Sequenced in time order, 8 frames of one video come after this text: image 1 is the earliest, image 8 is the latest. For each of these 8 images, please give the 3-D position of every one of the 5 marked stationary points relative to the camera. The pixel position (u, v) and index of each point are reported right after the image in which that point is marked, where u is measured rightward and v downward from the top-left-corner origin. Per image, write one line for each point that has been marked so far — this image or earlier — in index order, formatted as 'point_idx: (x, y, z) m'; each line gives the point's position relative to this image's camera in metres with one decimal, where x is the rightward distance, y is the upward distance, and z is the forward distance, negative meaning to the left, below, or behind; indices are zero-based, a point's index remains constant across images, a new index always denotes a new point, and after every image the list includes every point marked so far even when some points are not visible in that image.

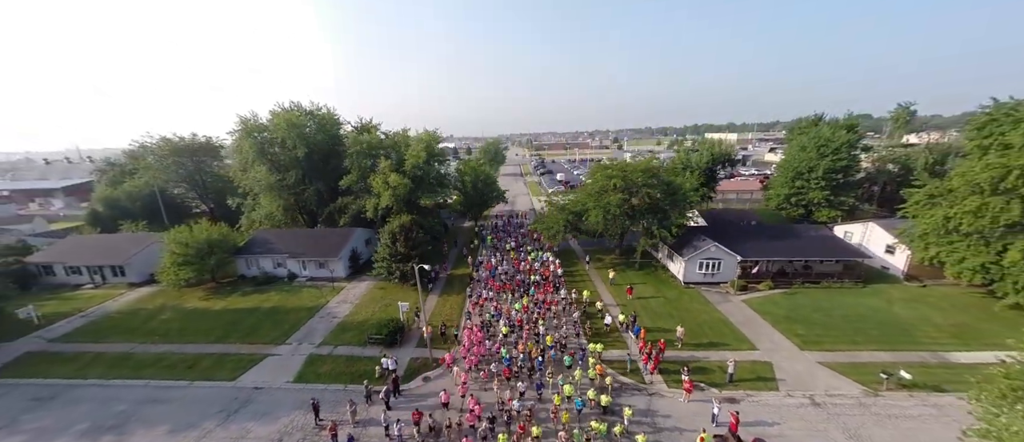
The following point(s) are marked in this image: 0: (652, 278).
0: (+8.2, -3.3, +19.8) m
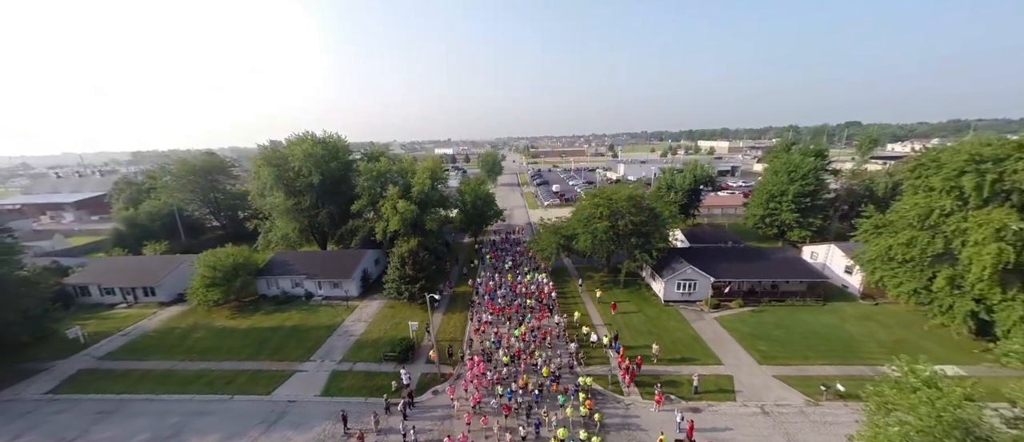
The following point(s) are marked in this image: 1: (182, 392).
0: (+8.0, -4.8, +21.9) m
1: (-14.0, -7.3, +14.5) m
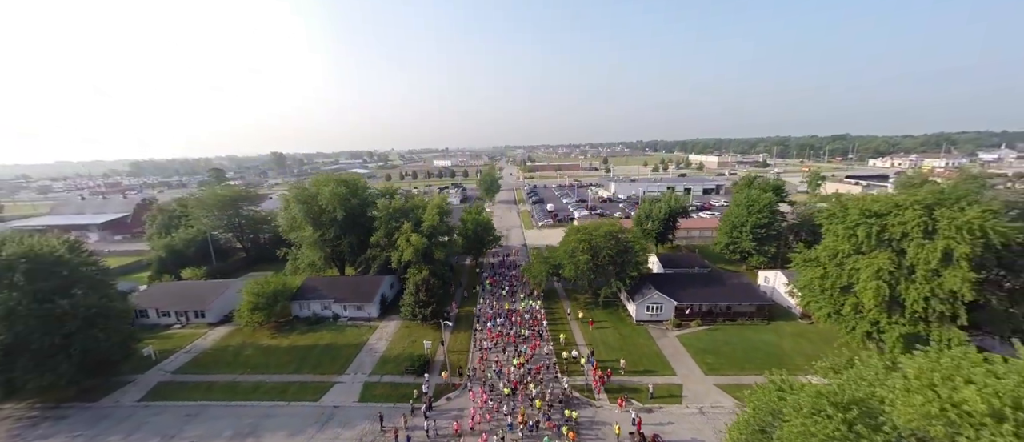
0: (+7.8, -7.3, +26.0) m
1: (-14.2, -9.6, +18.3) m
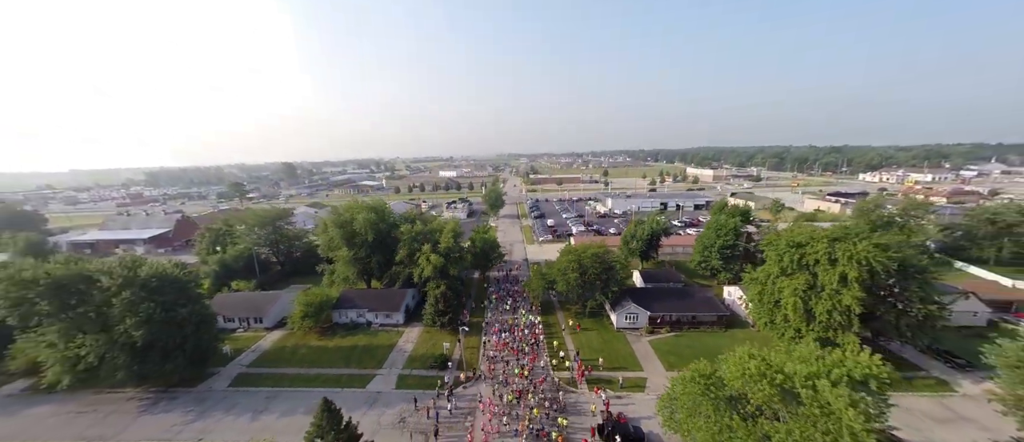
0: (+8.0, -9.5, +31.3) m
1: (-14.1, -11.6, +23.7) m
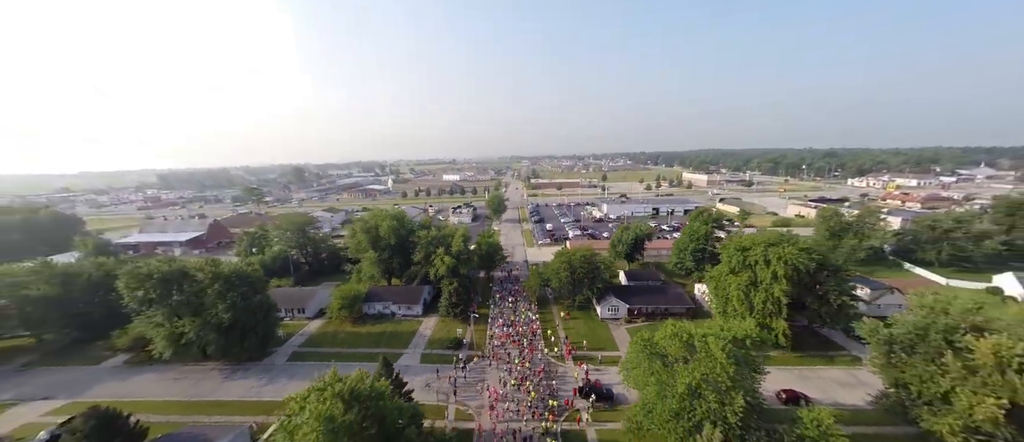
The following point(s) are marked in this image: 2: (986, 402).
0: (+8.1, -10.3, +37.2) m
1: (-14.0, -12.3, +29.8) m
2: (+21.6, -8.1, +15.5) m
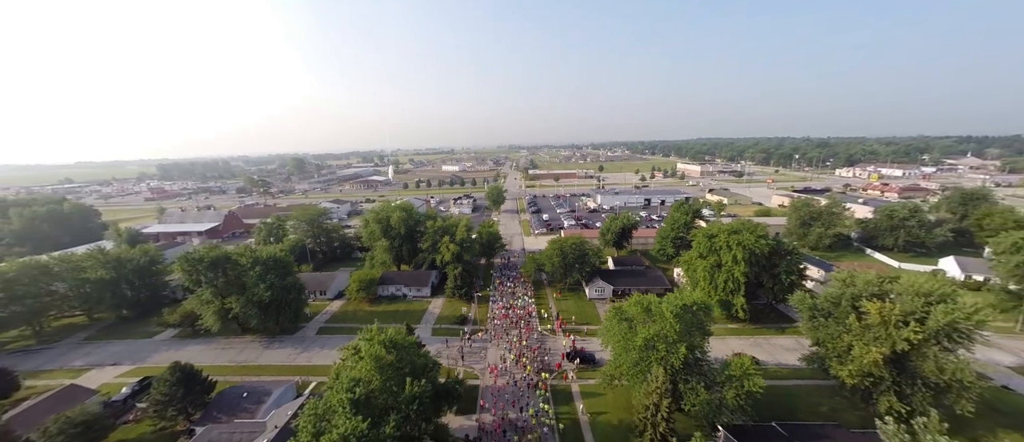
0: (+7.9, -9.2, +41.9) m
1: (-14.2, -11.5, +34.5) m
2: (+21.4, -7.7, +20.2) m
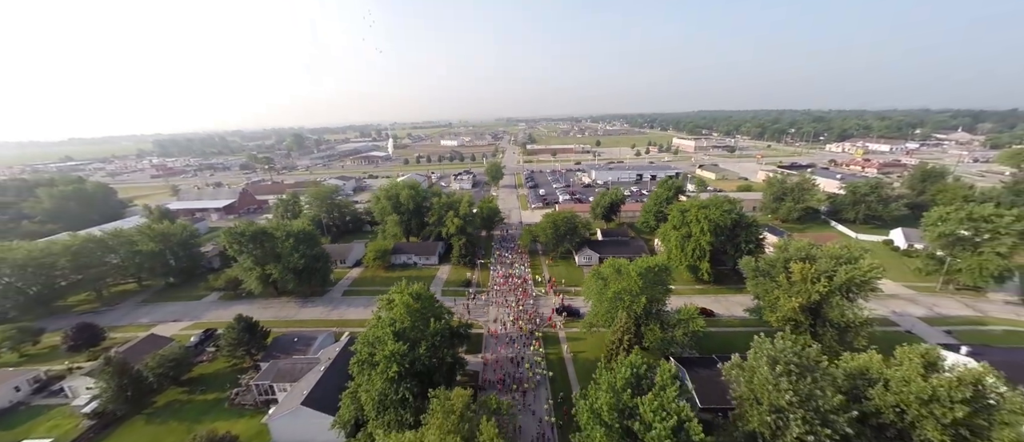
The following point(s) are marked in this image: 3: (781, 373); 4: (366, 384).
0: (+7.6, -5.9, +47.5) m
1: (-14.4, -8.8, +40.1) m
2: (+21.3, -6.0, +25.8) m
3: (+11.1, -6.3, +14.1) m
4: (-8.0, -9.0, +18.8) m
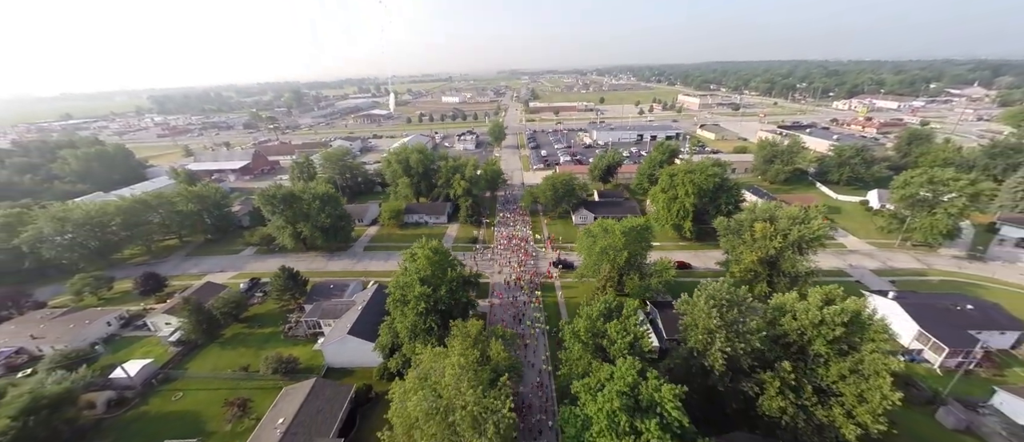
0: (+8.0, -0.2, +51.9) m
1: (-14.1, -4.0, +45.1) m
2: (+21.5, -2.9, +30.3) m
3: (+11.2, -4.7, +18.8) m
4: (-7.9, -6.8, +23.9) m
